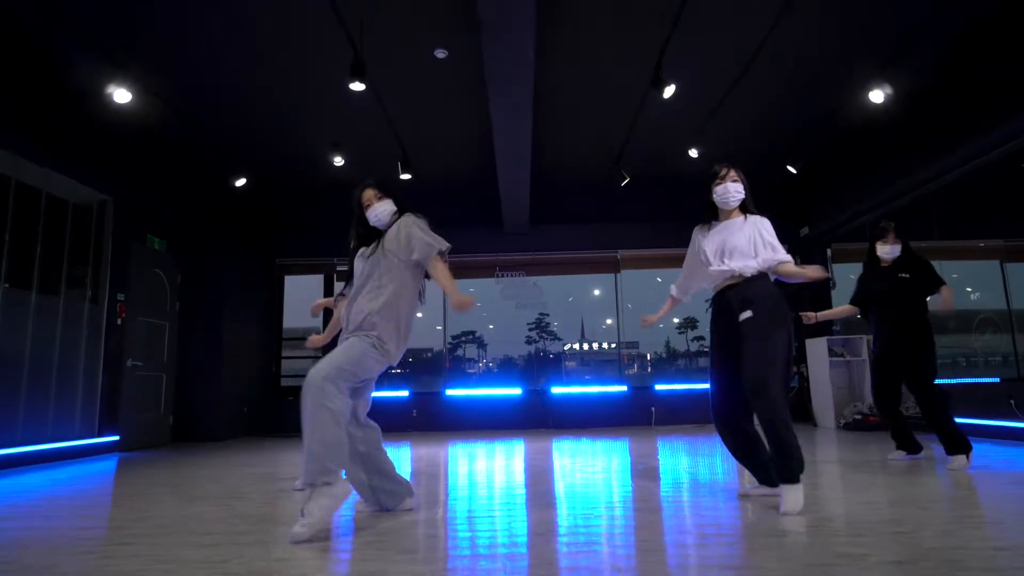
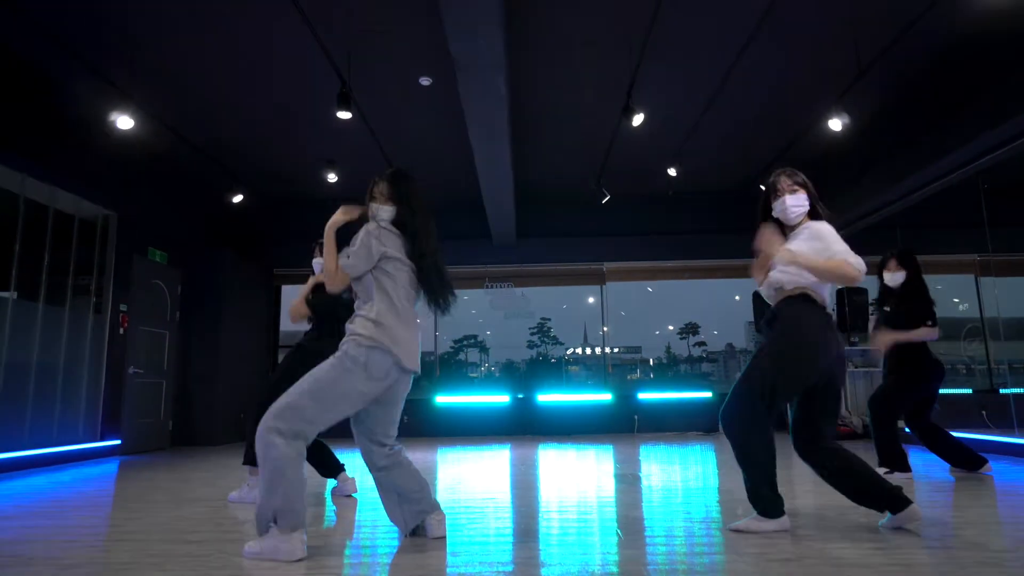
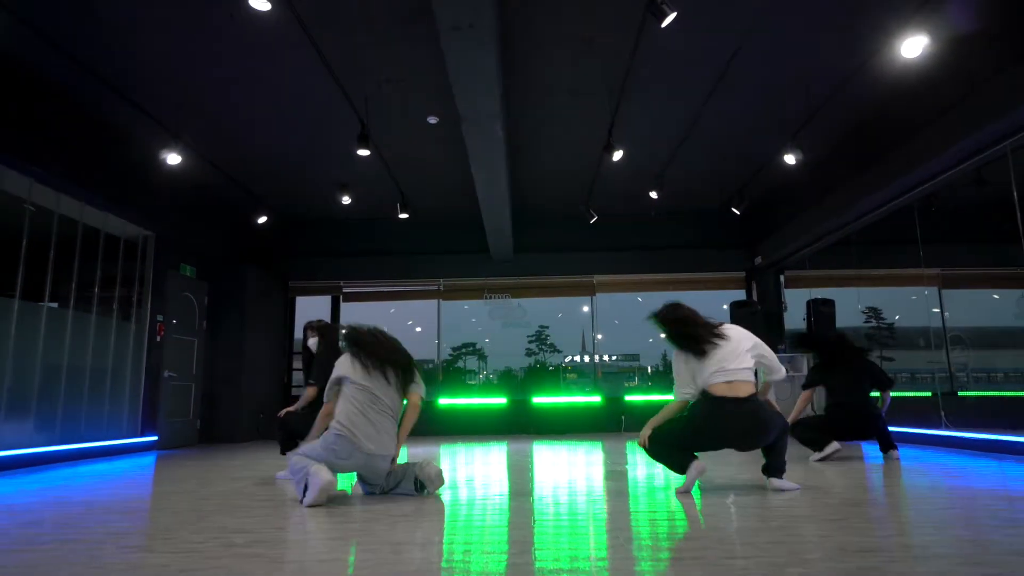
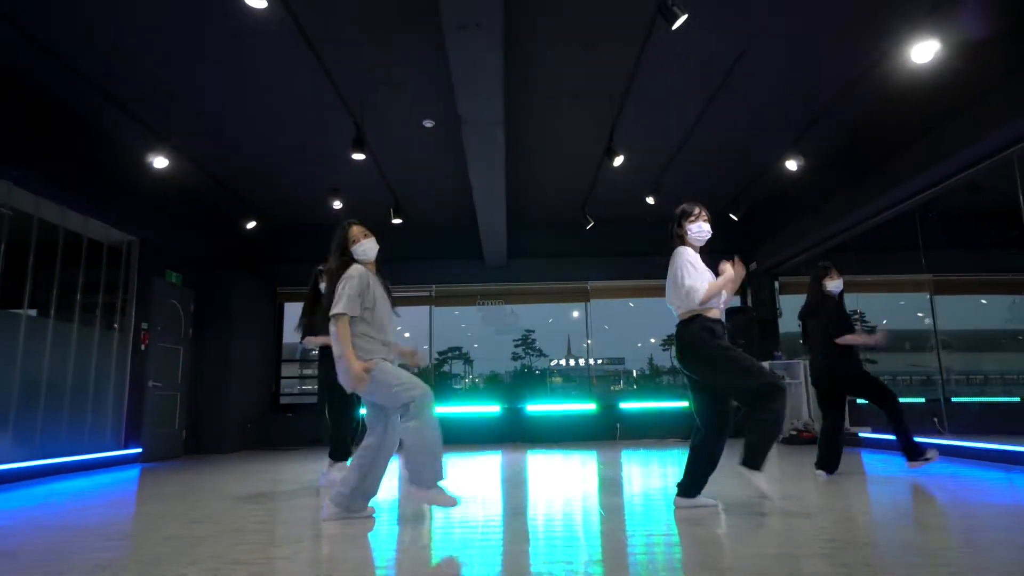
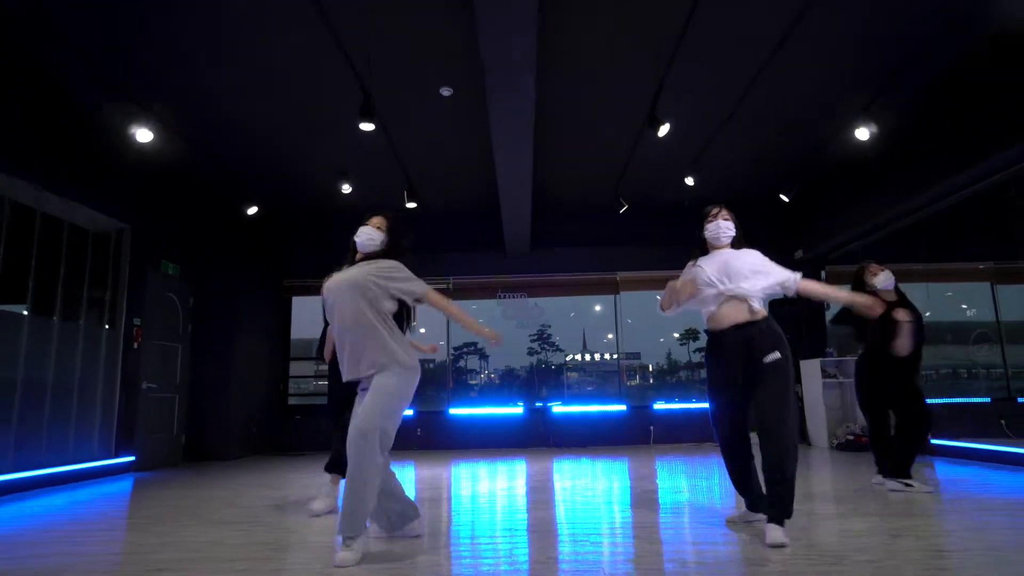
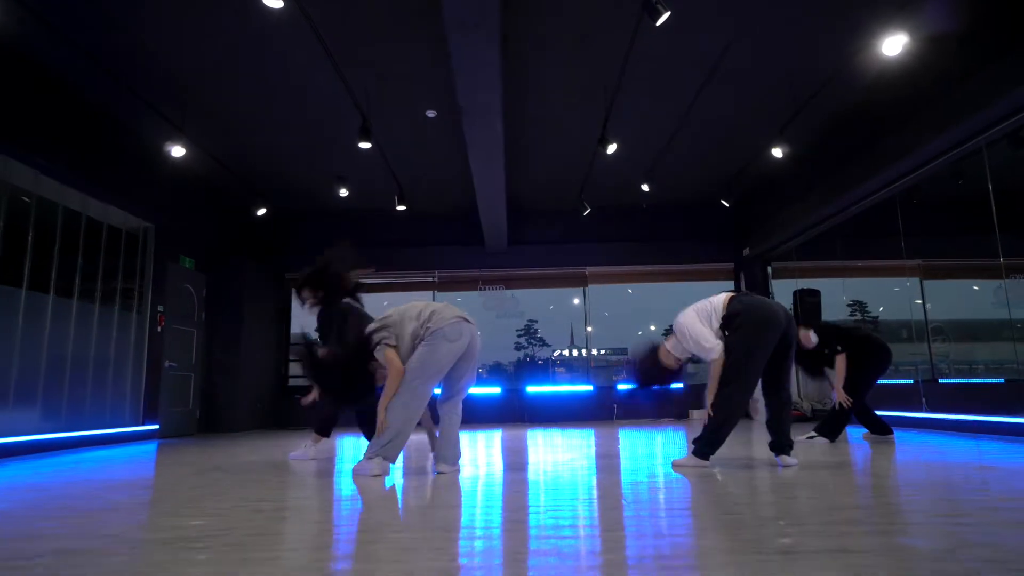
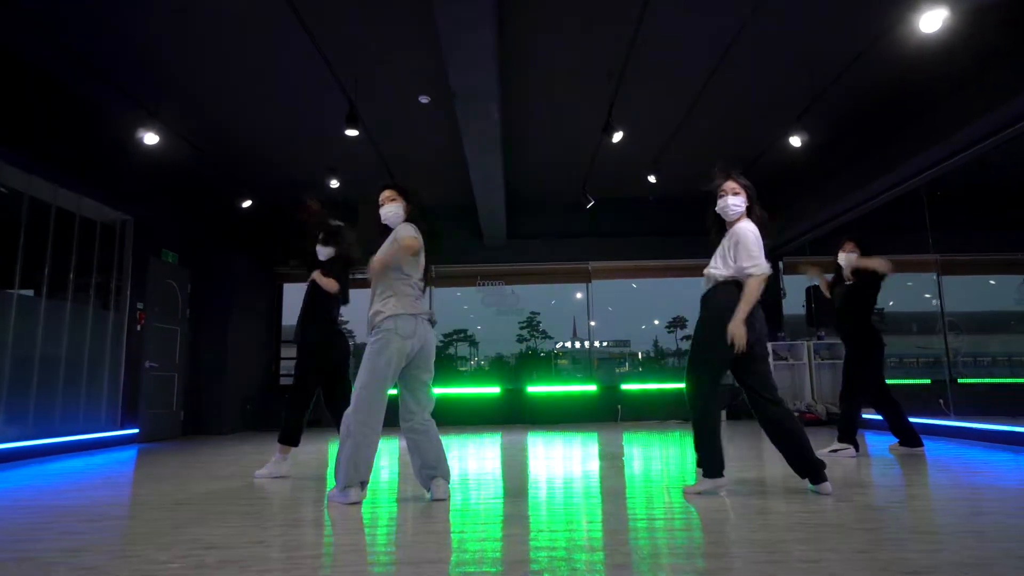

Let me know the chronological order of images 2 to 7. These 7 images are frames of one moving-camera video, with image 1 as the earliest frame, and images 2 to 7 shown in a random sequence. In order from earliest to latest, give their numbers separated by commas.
5, 4, 6, 7, 2, 3
